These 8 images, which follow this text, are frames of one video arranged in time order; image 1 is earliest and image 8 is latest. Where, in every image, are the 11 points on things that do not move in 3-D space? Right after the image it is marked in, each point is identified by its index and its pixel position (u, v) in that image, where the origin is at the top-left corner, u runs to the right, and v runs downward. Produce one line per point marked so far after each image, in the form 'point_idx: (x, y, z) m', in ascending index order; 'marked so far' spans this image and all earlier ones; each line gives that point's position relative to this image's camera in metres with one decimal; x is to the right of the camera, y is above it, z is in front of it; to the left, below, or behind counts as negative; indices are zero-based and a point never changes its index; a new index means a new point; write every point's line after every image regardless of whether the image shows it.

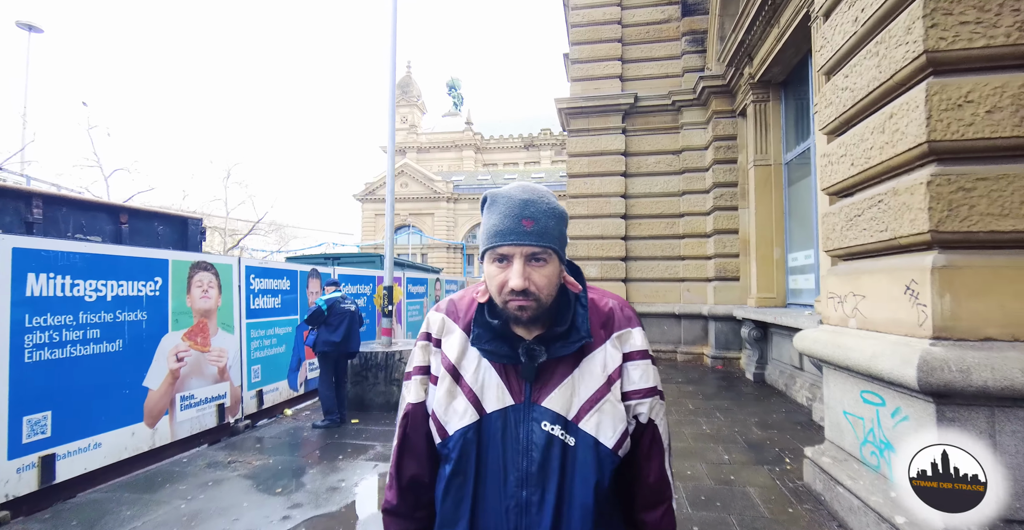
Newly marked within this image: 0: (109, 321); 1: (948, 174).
0: (-3.8, -0.5, +4.4) m
1: (+2.5, +0.5, +2.7) m
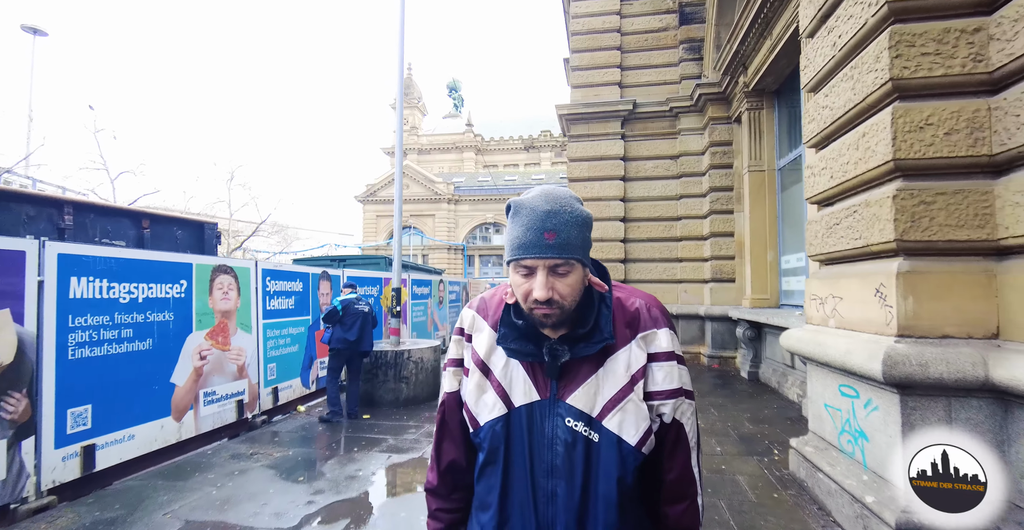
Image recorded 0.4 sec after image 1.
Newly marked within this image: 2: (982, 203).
0: (-3.7, -0.6, +4.7) m
1: (+2.5, +0.5, +3.0) m
2: (+2.9, +0.4, +2.9) m
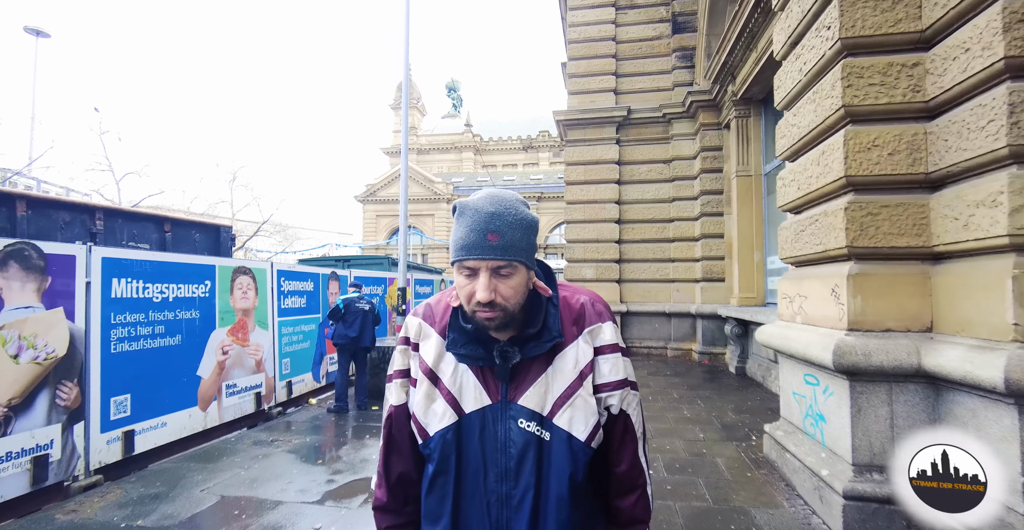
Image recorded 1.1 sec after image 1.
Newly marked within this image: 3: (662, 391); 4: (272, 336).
0: (-3.7, -0.6, +5.1) m
1: (+2.5, +0.5, +3.4) m
2: (+2.9, +0.3, +3.3) m
3: (+2.5, -2.1, +7.7) m
4: (-3.4, -1.0, +6.7) m
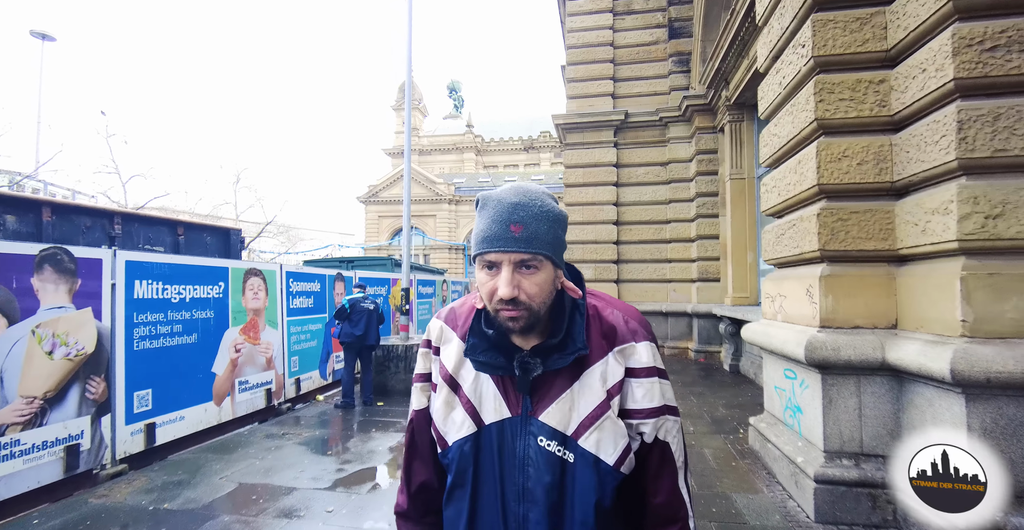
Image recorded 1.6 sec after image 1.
0: (-3.7, -0.6, +5.4) m
1: (+2.5, +0.4, +3.7) m
2: (+2.8, +0.3, +3.6) m
3: (+2.4, -2.1, +8.0) m
4: (-3.4, -1.0, +7.0) m
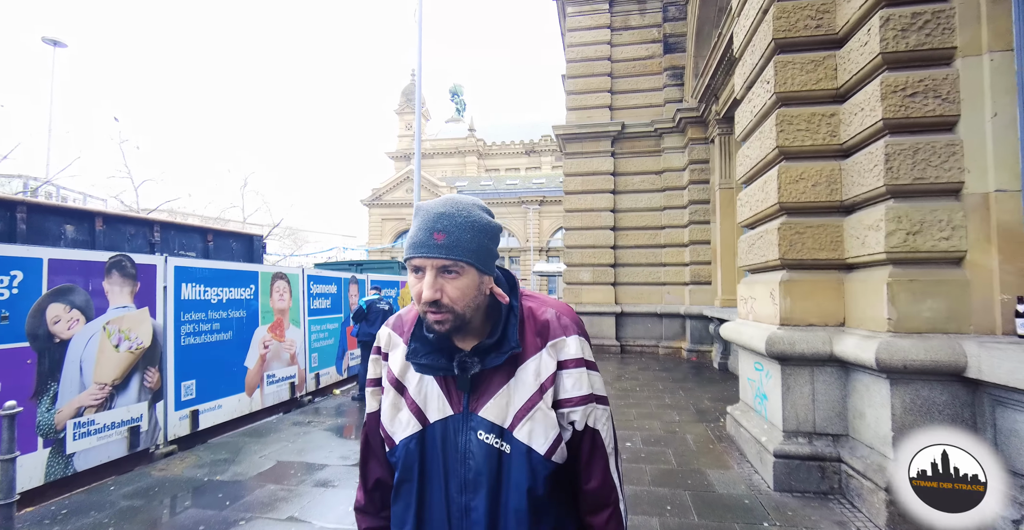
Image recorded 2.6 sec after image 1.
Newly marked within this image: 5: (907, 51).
0: (-3.7, -0.7, +6.0) m
1: (+2.5, +0.4, +4.3) m
2: (+2.9, +0.3, +4.2) m
3: (+2.5, -2.2, +8.6) m
4: (-3.4, -1.1, +7.6) m
5: (+3.0, +1.6, +3.6) m
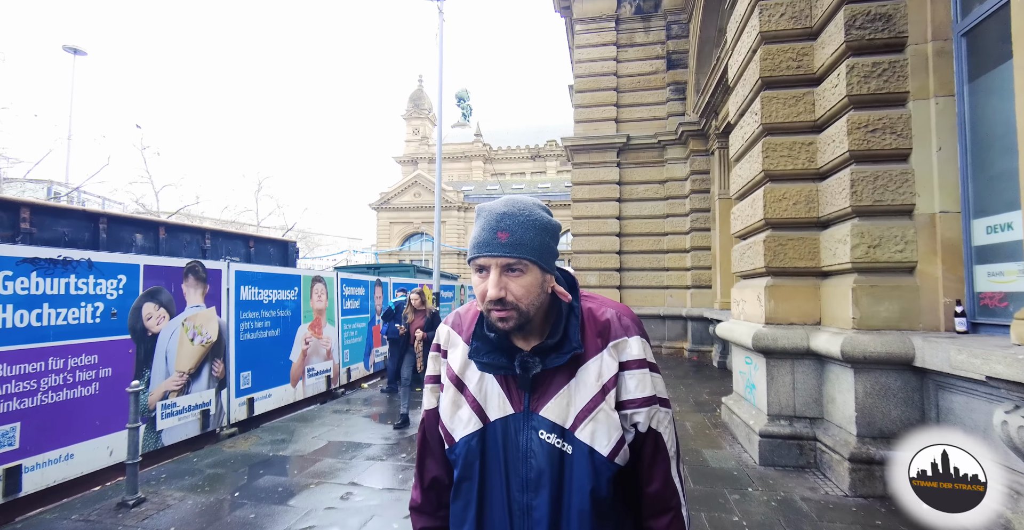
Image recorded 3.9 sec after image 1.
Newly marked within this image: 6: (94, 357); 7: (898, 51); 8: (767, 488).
0: (-3.4, -0.7, +6.8) m
1: (+2.8, +0.3, +5.0) m
2: (+3.1, +0.2, +4.9) m
3: (+2.8, -2.3, +9.2) m
4: (-3.1, -1.2, +8.3) m
5: (+3.2, +1.6, +4.3) m
6: (-3.8, -0.8, +4.3) m
7: (+3.5, +2.0, +4.3) m
8: (+2.3, -2.0, +4.3) m
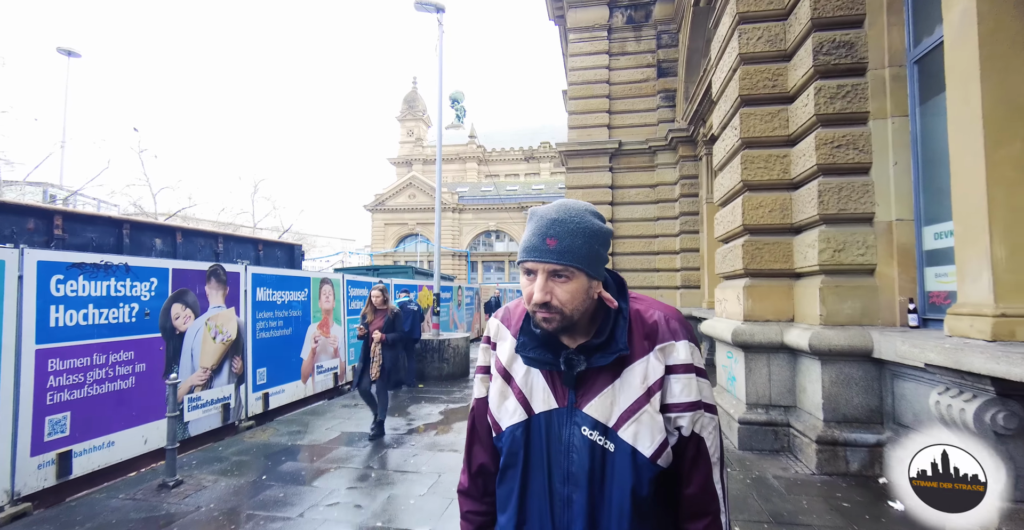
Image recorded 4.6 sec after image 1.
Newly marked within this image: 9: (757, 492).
0: (-3.4, -0.8, +7.2) m
1: (+2.8, +0.3, +5.5) m
2: (+3.1, +0.2, +5.4) m
3: (+2.7, -2.3, +9.7) m
4: (-3.1, -1.2, +8.7) m
5: (+3.3, +1.5, +4.8) m
6: (-3.8, -0.9, +4.7) m
7: (+3.5, +1.9, +4.8) m
8: (+2.3, -2.0, +4.7) m
9: (+2.2, -2.0, +4.2) m
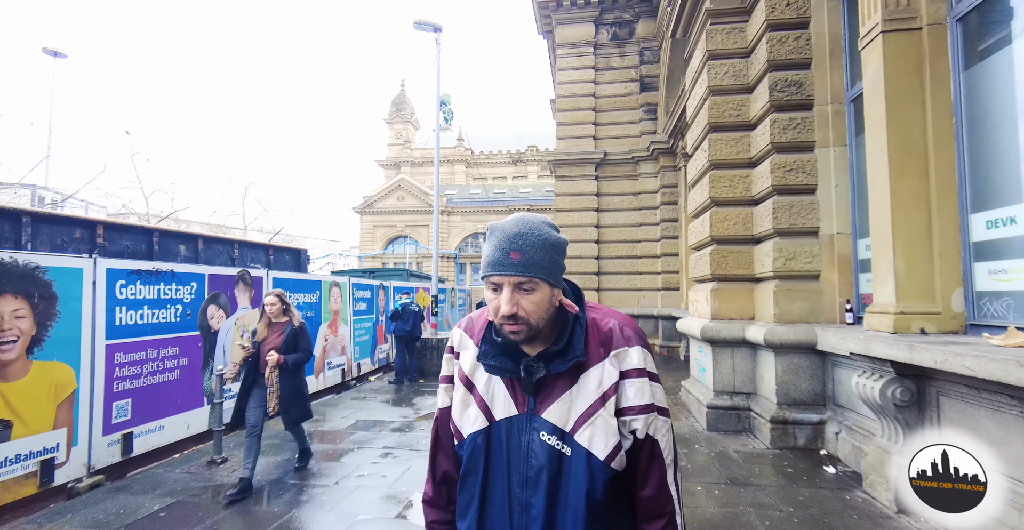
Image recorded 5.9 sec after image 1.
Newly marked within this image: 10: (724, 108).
0: (-3.5, -0.8, +7.8) m
1: (+2.8, +0.2, +6.3) m
2: (+3.1, +0.1, +6.2) m
3: (+2.6, -2.4, +10.5) m
4: (-3.2, -1.3, +9.3) m
5: (+3.3, +1.5, +5.6) m
6: (-3.8, -0.9, +5.3) m
7: (+3.5, +1.9, +5.6) m
8: (+2.3, -2.1, +5.5) m
9: (+2.2, -2.1, +5.0) m
10: (+2.9, +2.1, +6.3) m
